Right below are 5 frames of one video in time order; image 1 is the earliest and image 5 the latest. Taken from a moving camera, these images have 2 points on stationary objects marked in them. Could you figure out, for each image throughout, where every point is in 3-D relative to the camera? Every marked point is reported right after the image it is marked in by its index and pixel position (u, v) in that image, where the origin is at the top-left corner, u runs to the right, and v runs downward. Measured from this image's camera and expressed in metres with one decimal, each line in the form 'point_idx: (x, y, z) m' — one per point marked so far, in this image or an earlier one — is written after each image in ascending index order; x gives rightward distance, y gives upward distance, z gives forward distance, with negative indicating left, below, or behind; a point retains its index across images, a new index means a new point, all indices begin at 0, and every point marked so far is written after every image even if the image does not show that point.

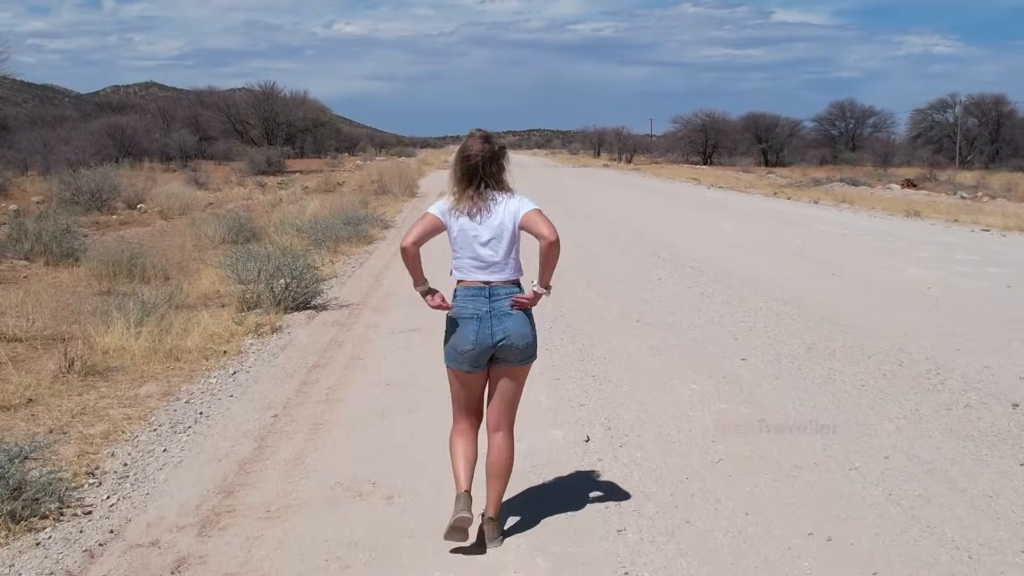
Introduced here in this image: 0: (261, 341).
0: (-1.6, -0.3, +9.0) m
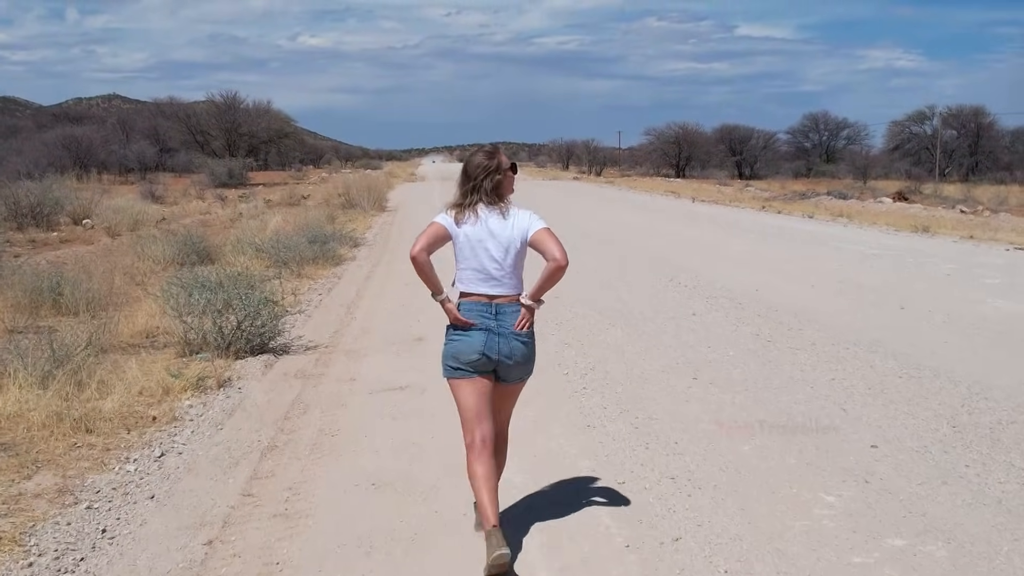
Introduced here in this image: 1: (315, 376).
0: (-1.5, -0.6, +7.0) m
1: (-1.1, -0.5, +7.6) m
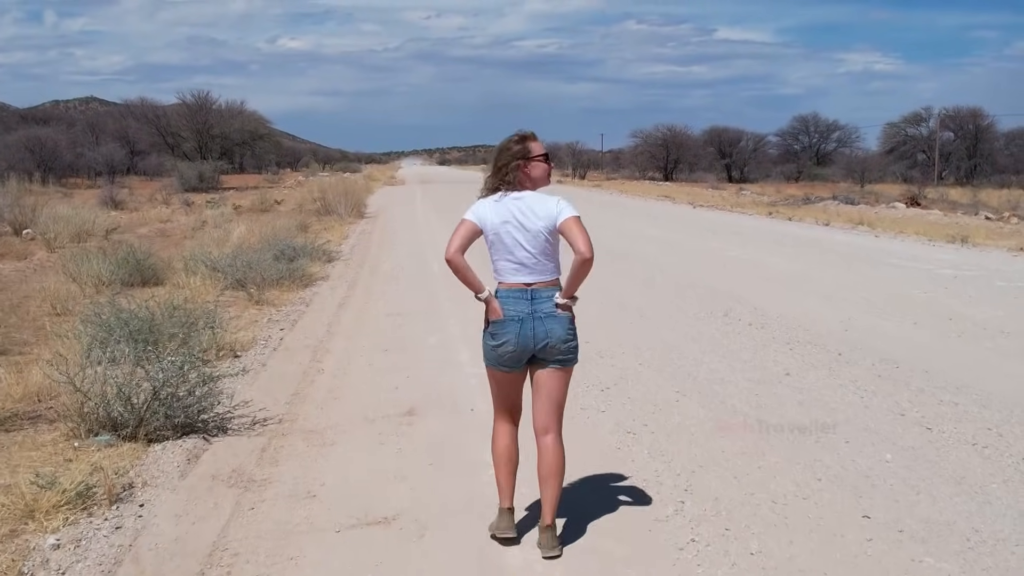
0: (-1.4, -0.8, +4.5) m
1: (-0.9, -0.7, +5.1) m
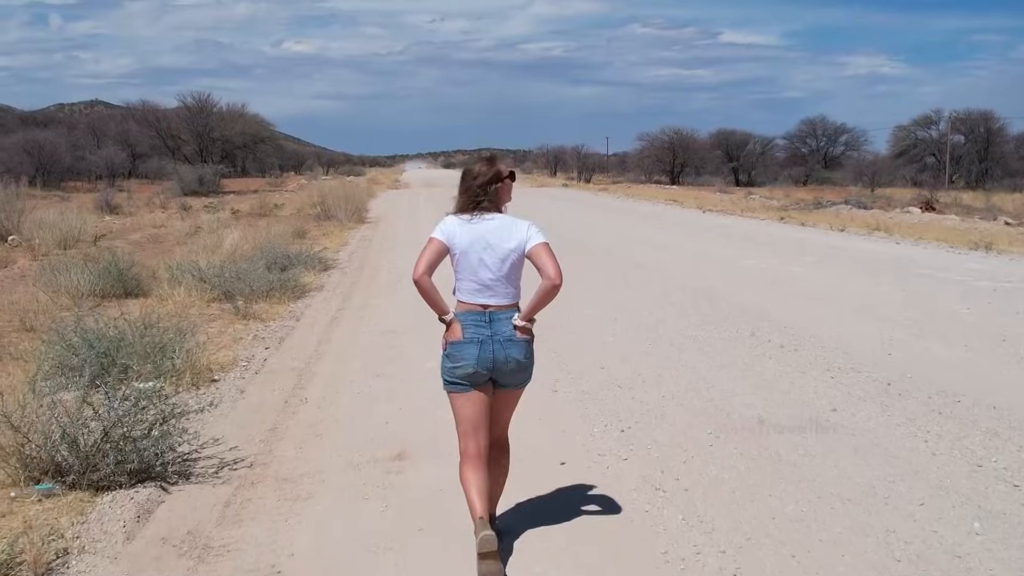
0: (-1.4, -0.9, +3.7) m
1: (-0.9, -0.8, +4.3) m
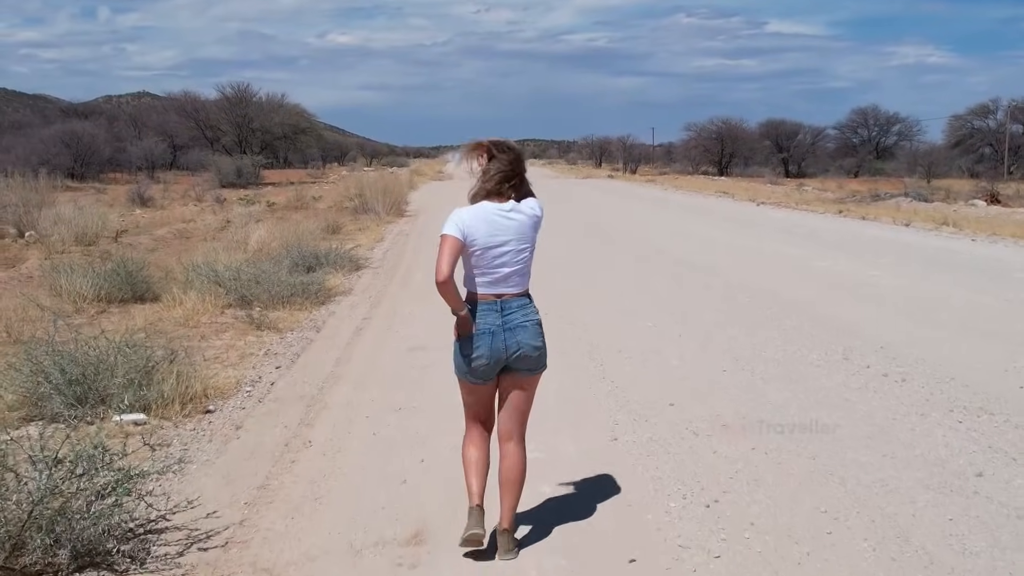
0: (-1.3, -1.0, +2.5) m
1: (-0.8, -0.9, +3.0) m
